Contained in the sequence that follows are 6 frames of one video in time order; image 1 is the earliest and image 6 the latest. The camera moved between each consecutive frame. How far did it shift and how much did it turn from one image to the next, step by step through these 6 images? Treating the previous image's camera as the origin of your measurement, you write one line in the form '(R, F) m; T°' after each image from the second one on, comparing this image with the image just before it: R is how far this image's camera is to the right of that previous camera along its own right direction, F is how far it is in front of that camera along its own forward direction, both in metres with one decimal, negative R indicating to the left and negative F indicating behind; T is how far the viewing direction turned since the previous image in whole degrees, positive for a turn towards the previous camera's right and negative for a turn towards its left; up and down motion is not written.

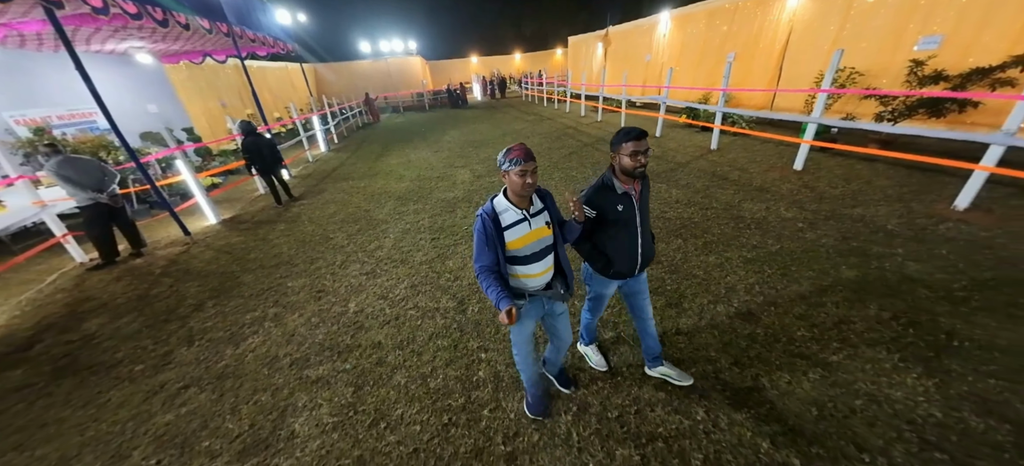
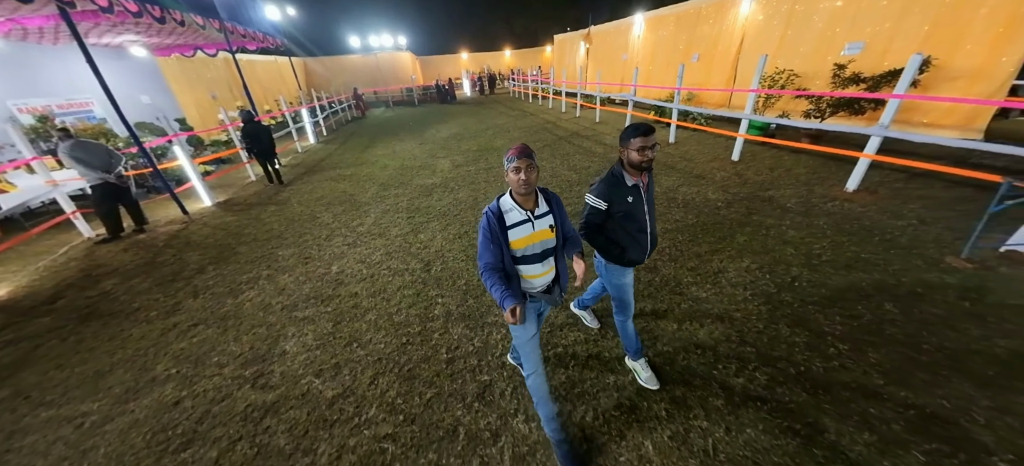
(+0.4, -0.5) m; +1°
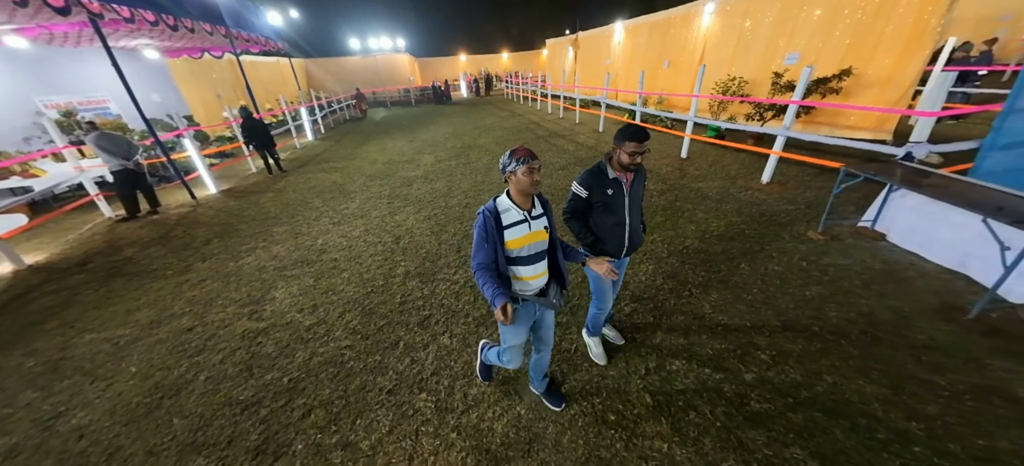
(+0.6, -0.6) m; 0°
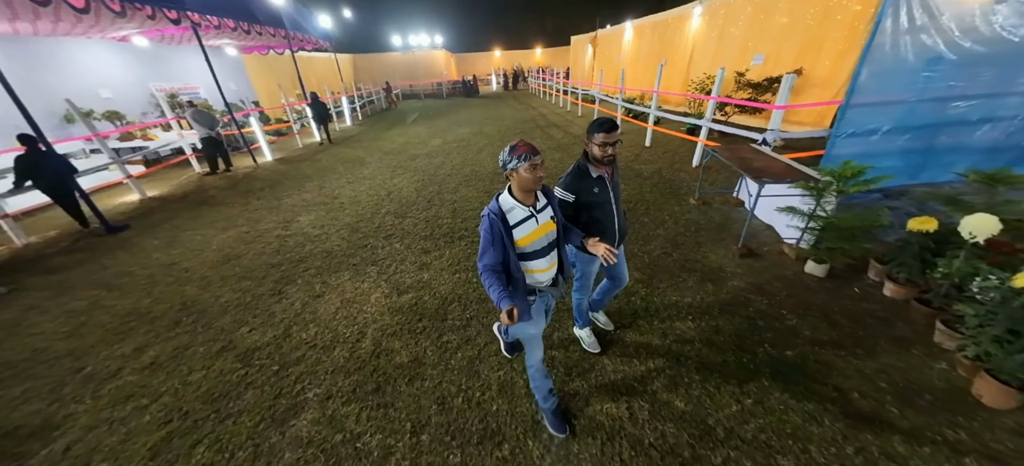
(+1.2, -1.1) m; -6°
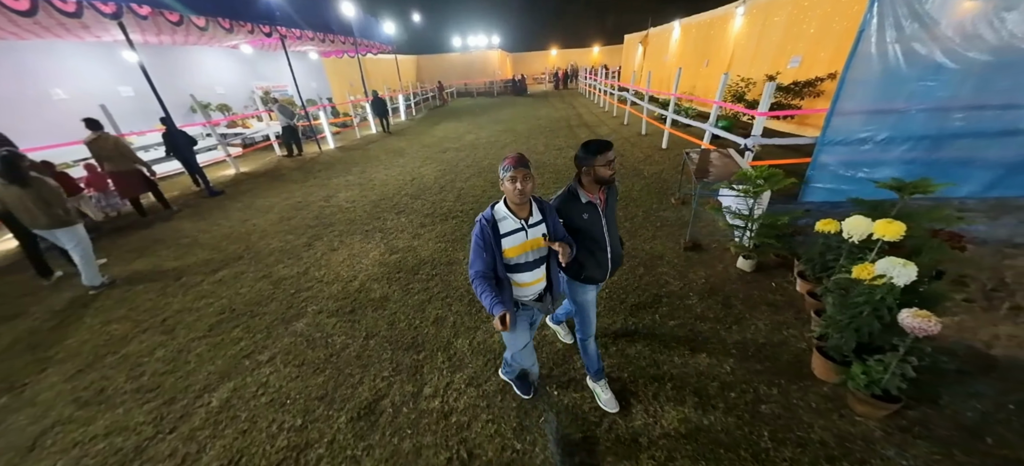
(+0.9, -0.5) m; -9°
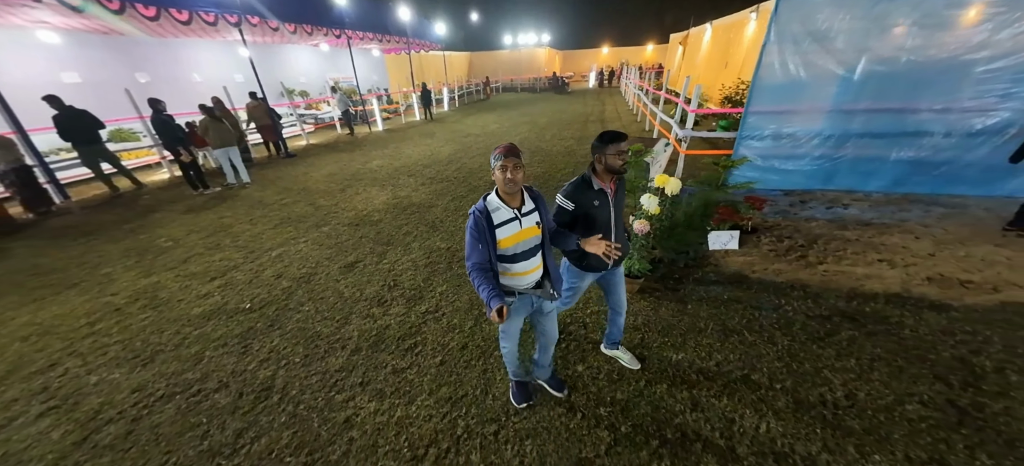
(+1.2, -1.1) m; -8°
